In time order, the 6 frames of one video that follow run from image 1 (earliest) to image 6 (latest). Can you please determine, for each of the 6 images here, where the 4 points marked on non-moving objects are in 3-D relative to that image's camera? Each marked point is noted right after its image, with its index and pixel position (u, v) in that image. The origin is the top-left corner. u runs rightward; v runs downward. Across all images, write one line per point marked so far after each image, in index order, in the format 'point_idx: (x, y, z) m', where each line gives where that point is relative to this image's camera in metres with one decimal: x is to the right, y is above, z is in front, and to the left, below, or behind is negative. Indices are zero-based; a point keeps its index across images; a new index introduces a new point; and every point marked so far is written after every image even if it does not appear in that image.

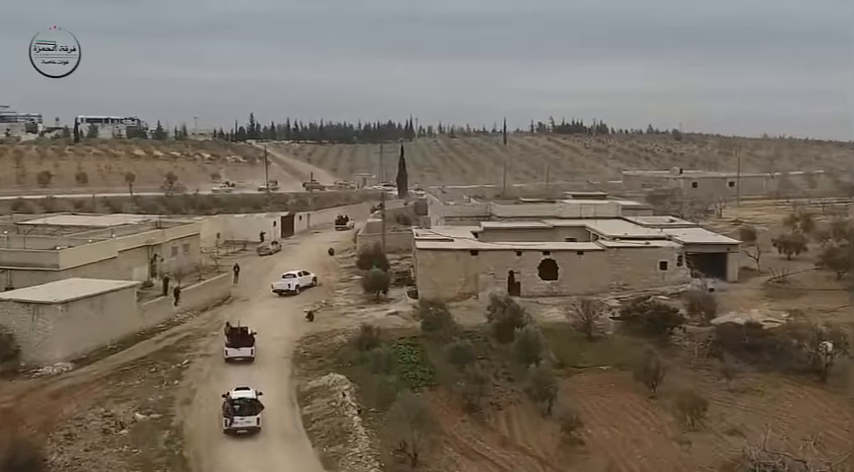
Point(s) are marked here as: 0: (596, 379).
0: (+4.3, -3.6, +19.7) m
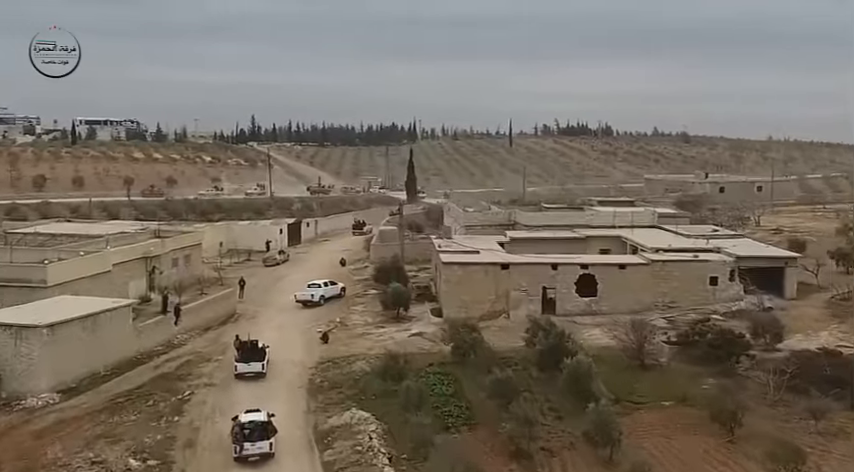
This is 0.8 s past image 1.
0: (+5.1, -4.0, +17.1) m
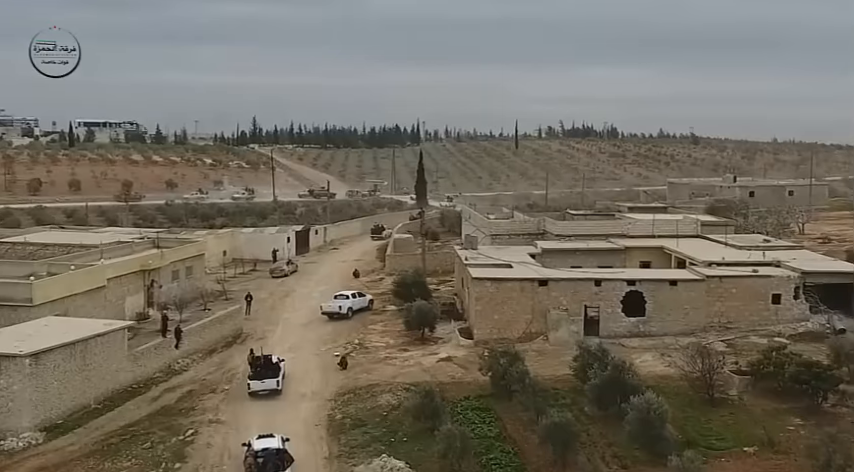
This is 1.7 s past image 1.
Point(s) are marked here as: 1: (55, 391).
0: (+6.0, -4.3, +14.5) m
1: (-8.8, -3.7, +18.4) m
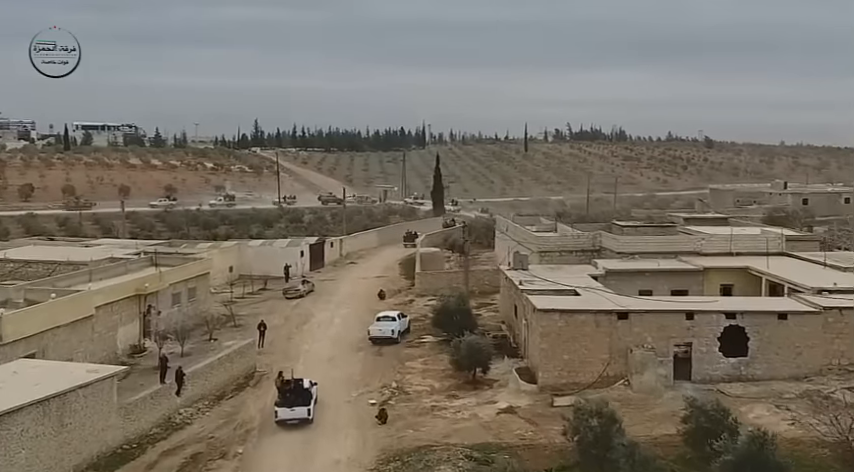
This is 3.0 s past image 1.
0: (+7.3, -4.8, +10.5) m
1: (-7.5, -4.2, +14.4) m
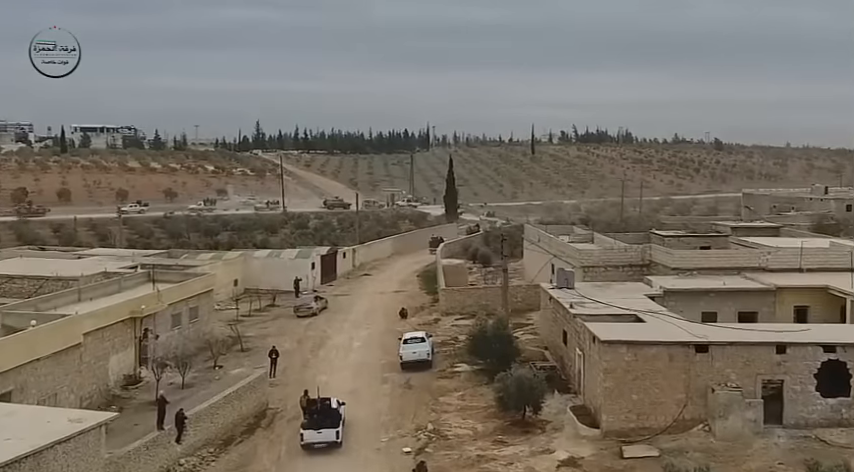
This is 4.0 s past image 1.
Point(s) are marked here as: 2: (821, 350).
0: (+8.2, -5.2, +7.6) m
1: (-6.6, -4.6, +11.5) m
2: (+8.0, -2.3, +15.7) m
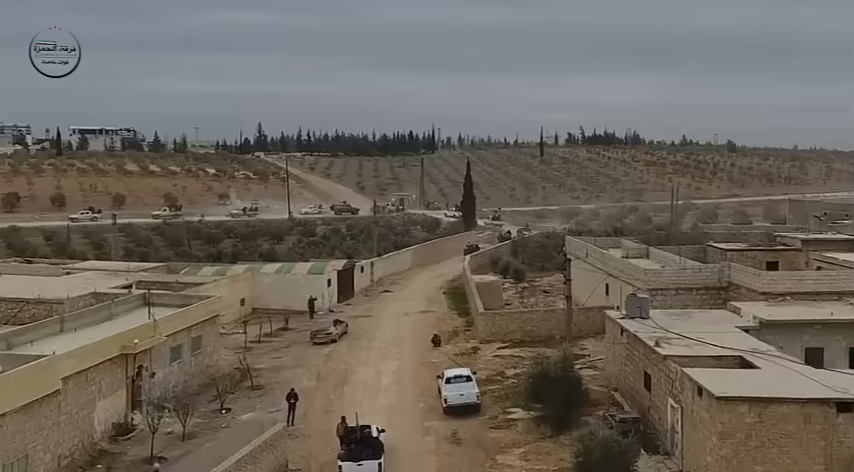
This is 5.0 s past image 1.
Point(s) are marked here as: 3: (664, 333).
0: (+9.3, -5.6, +4.2) m
1: (-5.5, -5.0, +8.1) m
2: (+9.1, -2.8, +12.3) m
3: (+5.1, -2.1, +16.7) m
